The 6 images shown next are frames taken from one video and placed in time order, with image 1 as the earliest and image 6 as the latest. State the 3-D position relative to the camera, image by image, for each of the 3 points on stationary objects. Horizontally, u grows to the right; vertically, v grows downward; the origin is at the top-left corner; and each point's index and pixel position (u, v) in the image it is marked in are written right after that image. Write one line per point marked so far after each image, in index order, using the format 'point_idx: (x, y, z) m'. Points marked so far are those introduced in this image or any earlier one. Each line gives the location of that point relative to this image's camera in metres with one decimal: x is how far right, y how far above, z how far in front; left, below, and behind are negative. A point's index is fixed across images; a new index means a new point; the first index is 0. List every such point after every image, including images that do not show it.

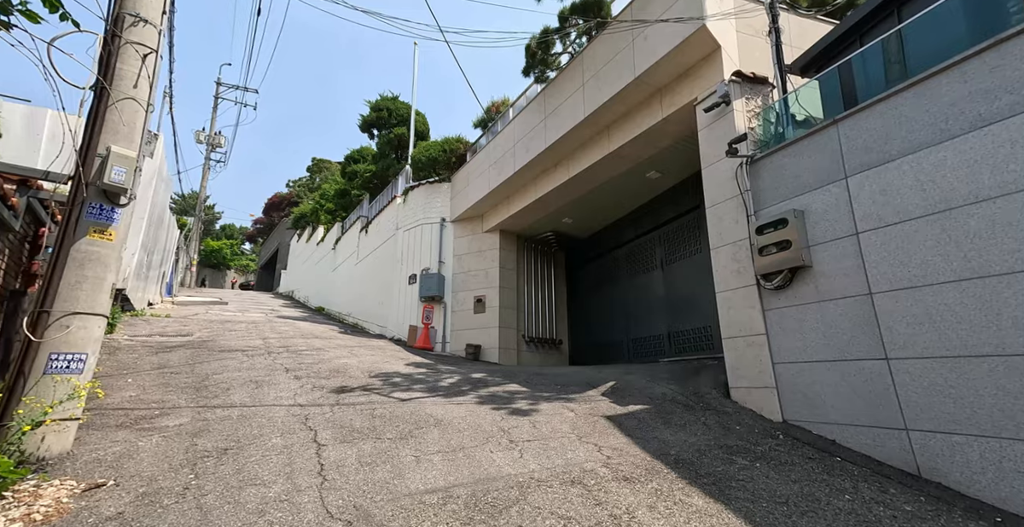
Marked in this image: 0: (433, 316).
0: (-2.1, -1.4, +11.6) m
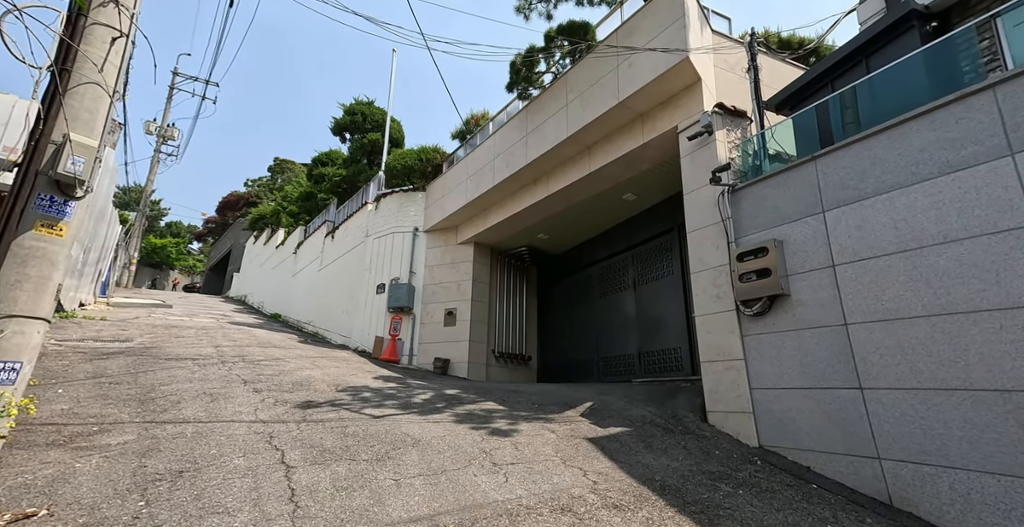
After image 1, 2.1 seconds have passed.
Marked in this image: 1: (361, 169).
0: (-2.8, -1.6, +11.2) m
1: (-6.0, +3.8, +17.5) m
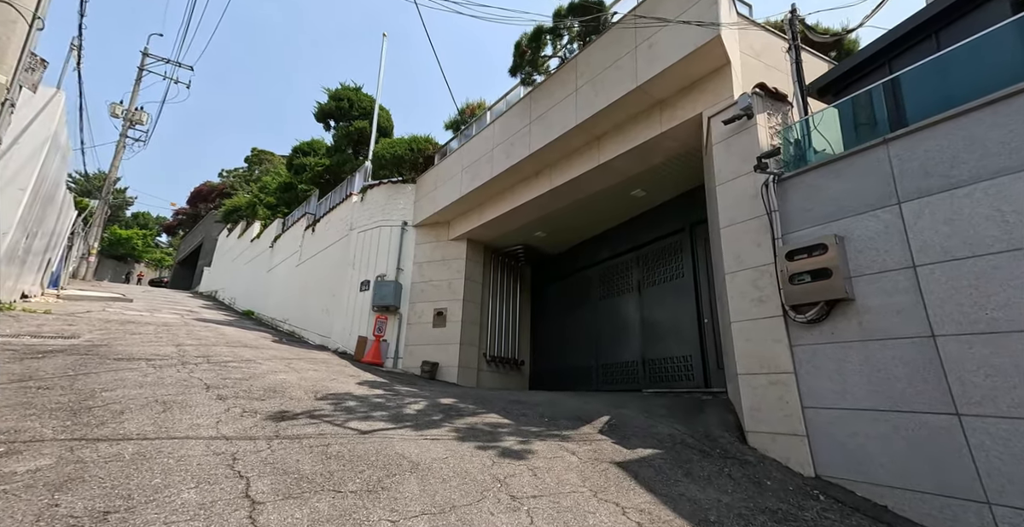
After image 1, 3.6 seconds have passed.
0: (-3.0, -1.5, +10.4) m
1: (-6.3, +3.9, +16.6) m
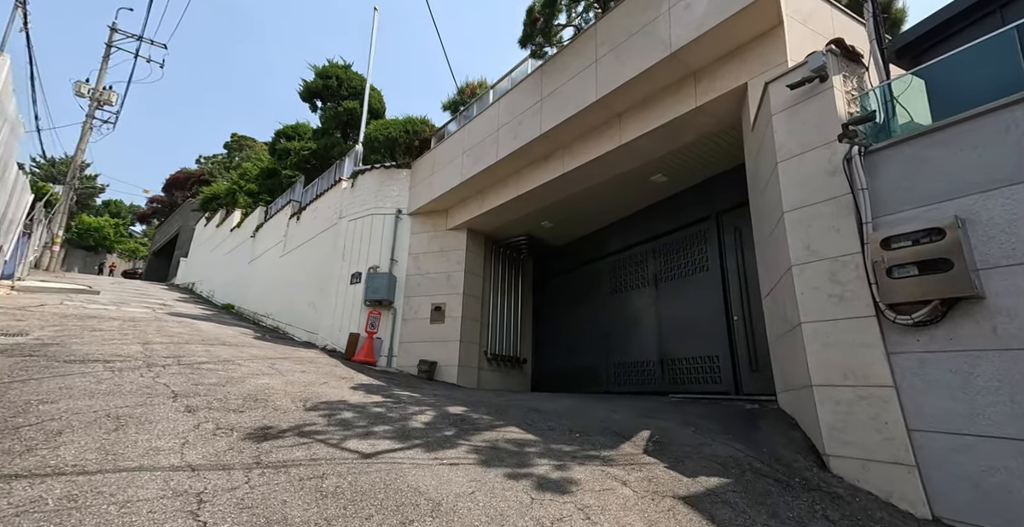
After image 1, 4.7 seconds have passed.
0: (-2.9, -1.3, +9.6) m
1: (-6.3, +4.2, +15.6) m
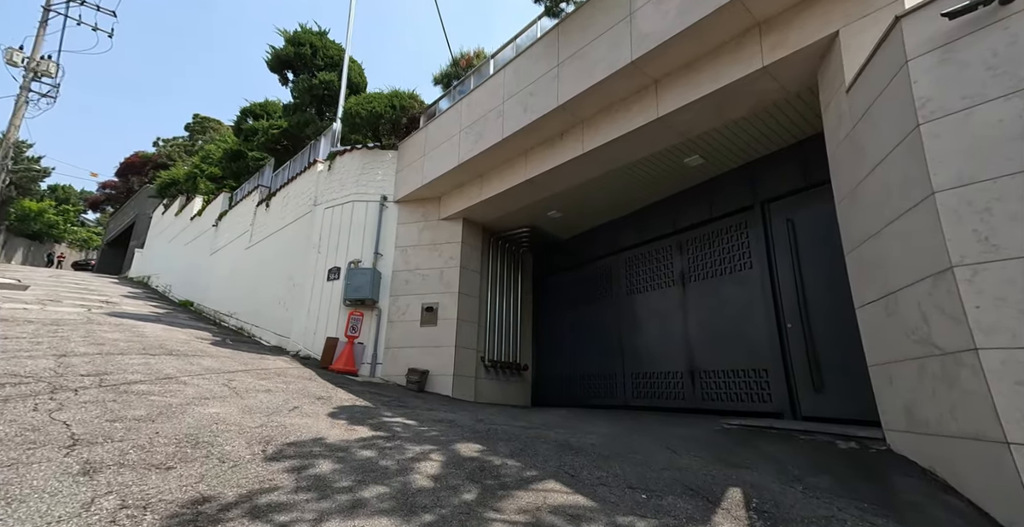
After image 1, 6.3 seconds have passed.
0: (-2.8, -1.2, +8.3) m
1: (-6.5, +4.5, +14.0) m
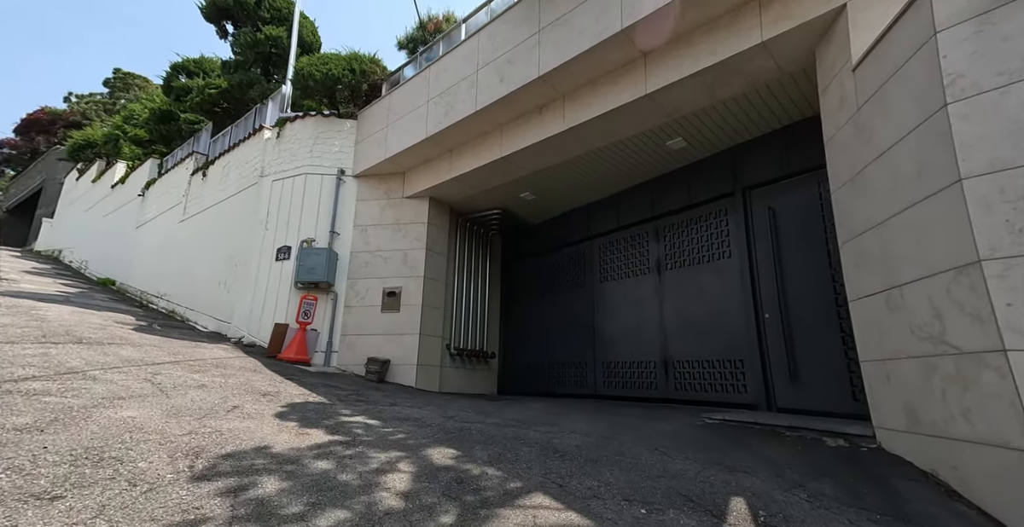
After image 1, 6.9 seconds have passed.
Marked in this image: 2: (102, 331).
0: (-3.4, -0.8, +7.5) m
1: (-7.4, +5.1, +12.7) m
2: (-5.8, -1.0, +6.4) m
